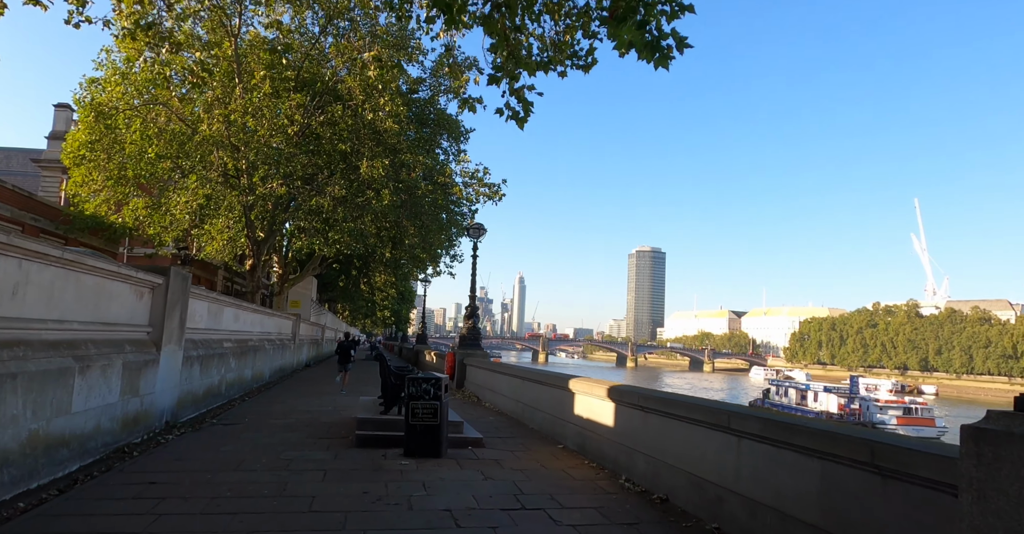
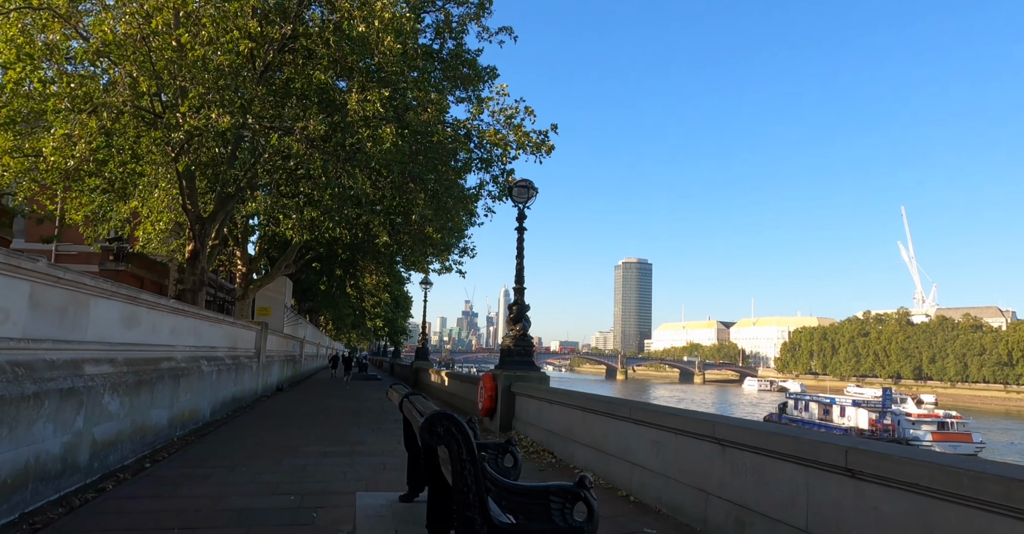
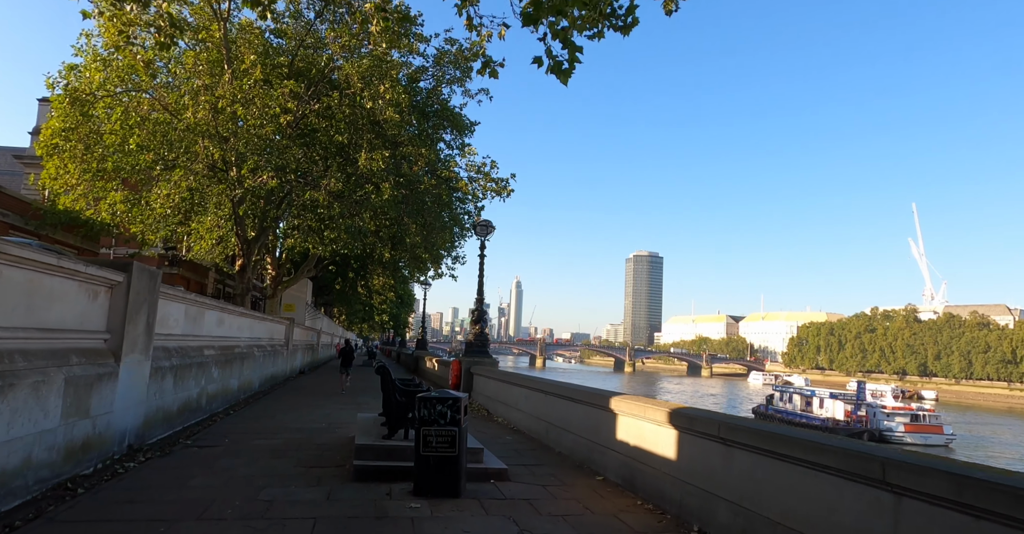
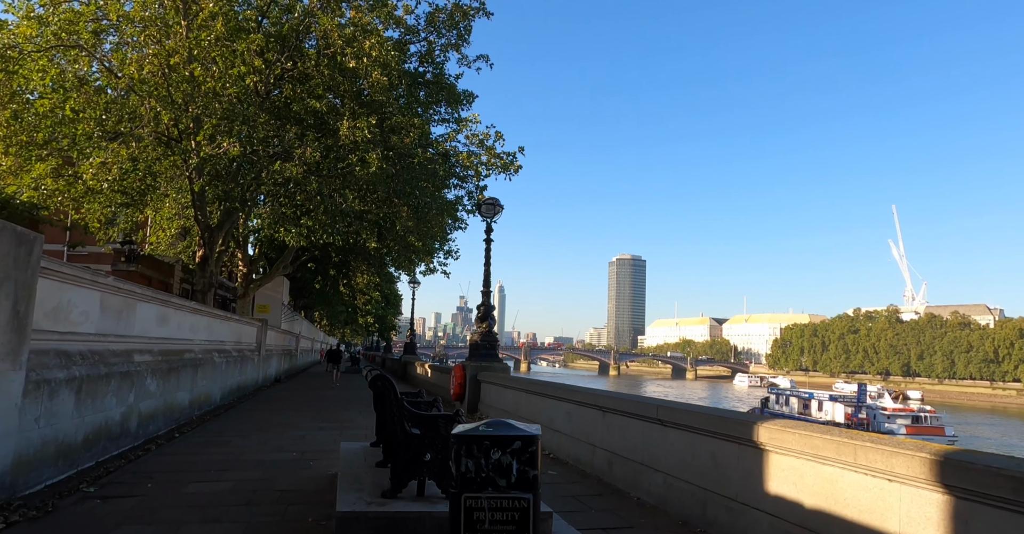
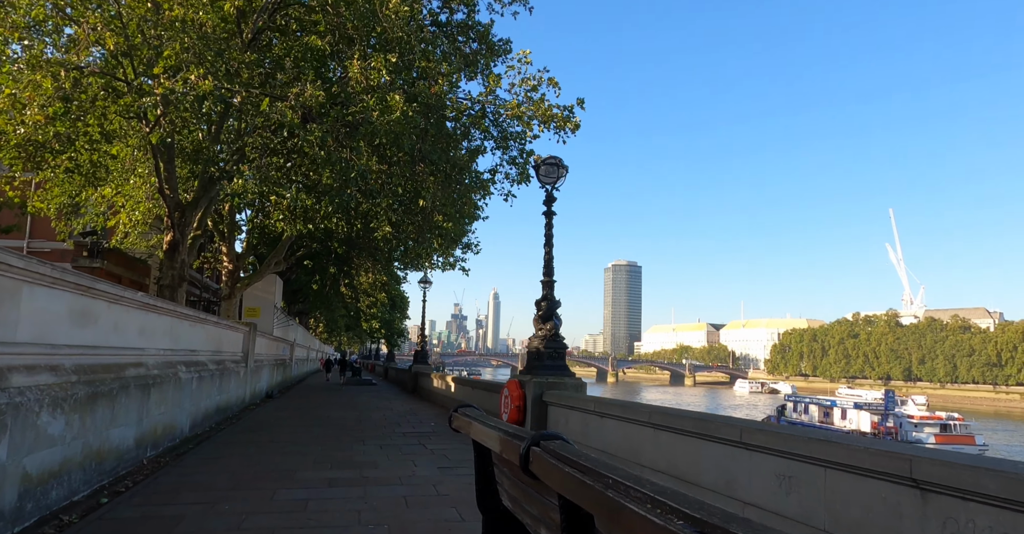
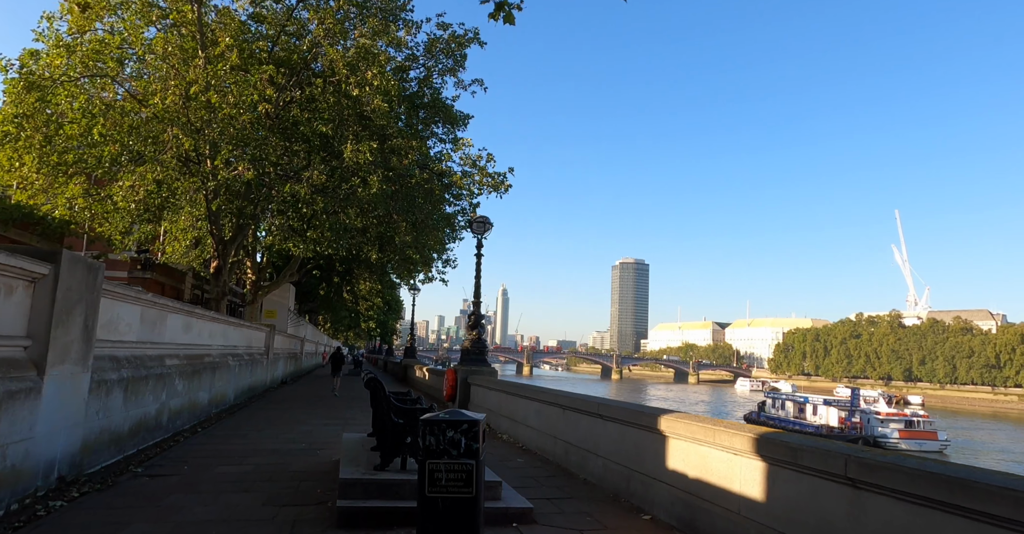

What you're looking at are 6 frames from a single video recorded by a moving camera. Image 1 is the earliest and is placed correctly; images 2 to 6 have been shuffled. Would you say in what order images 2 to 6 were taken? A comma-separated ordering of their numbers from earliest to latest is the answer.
3, 6, 4, 2, 5
